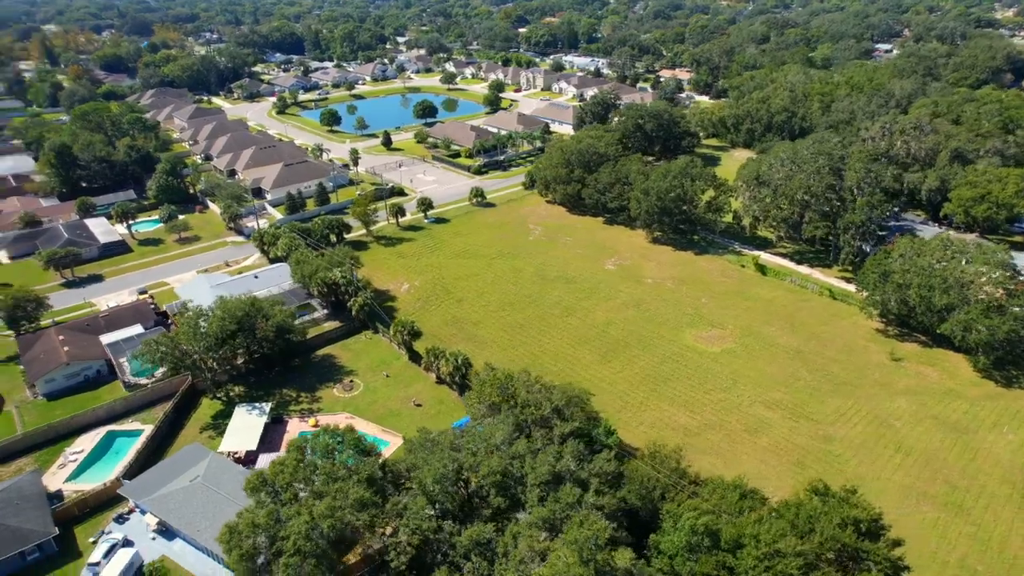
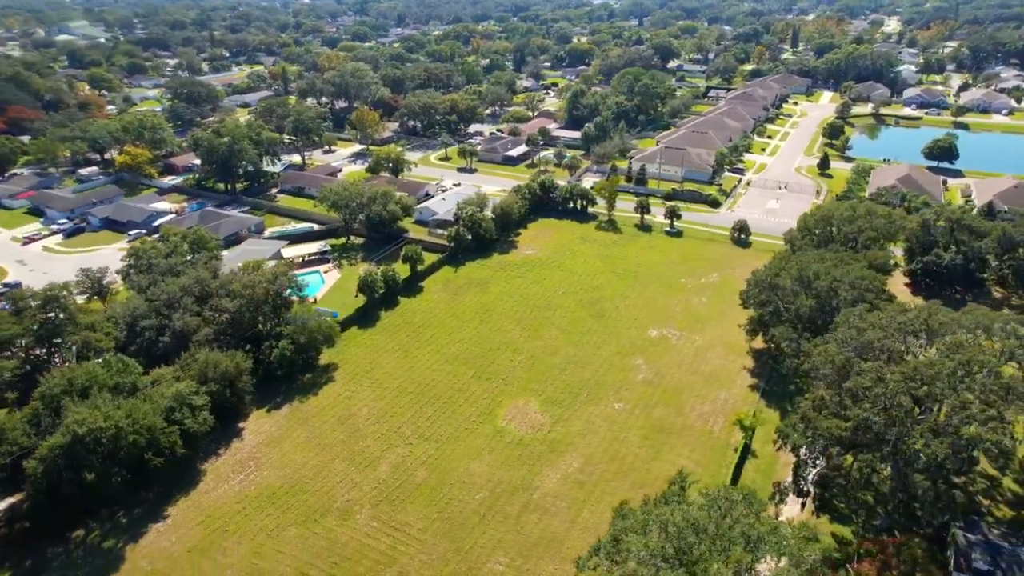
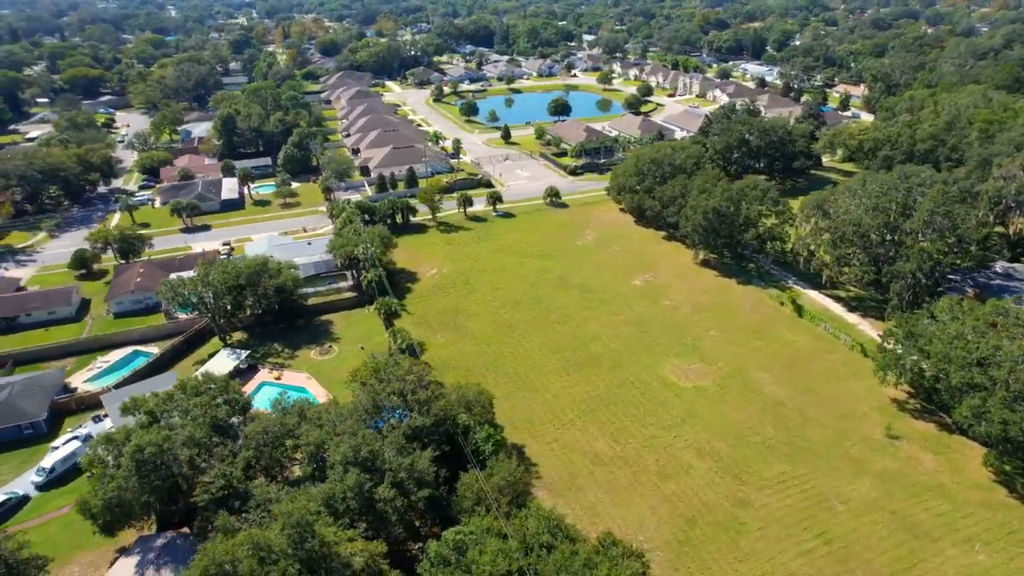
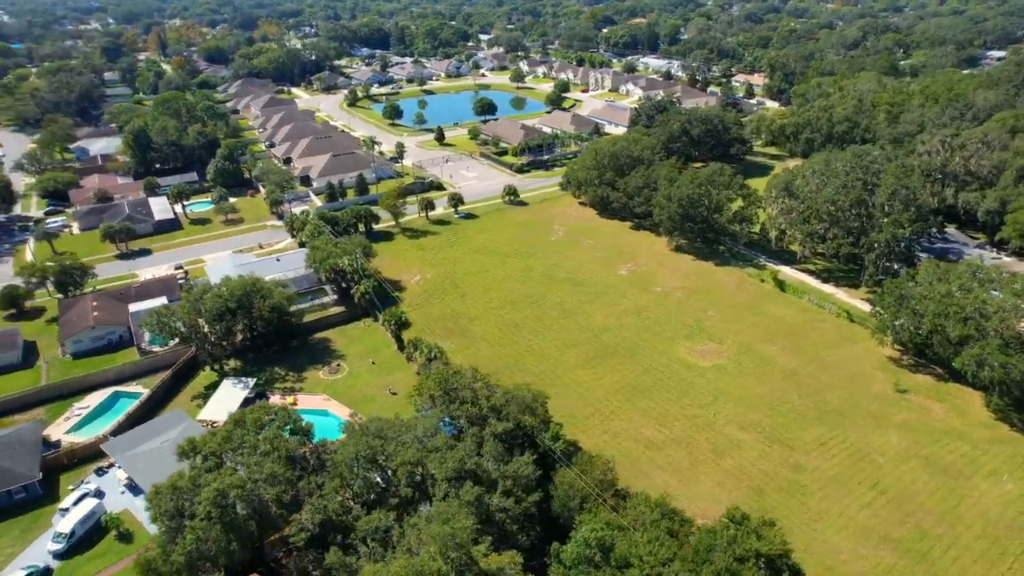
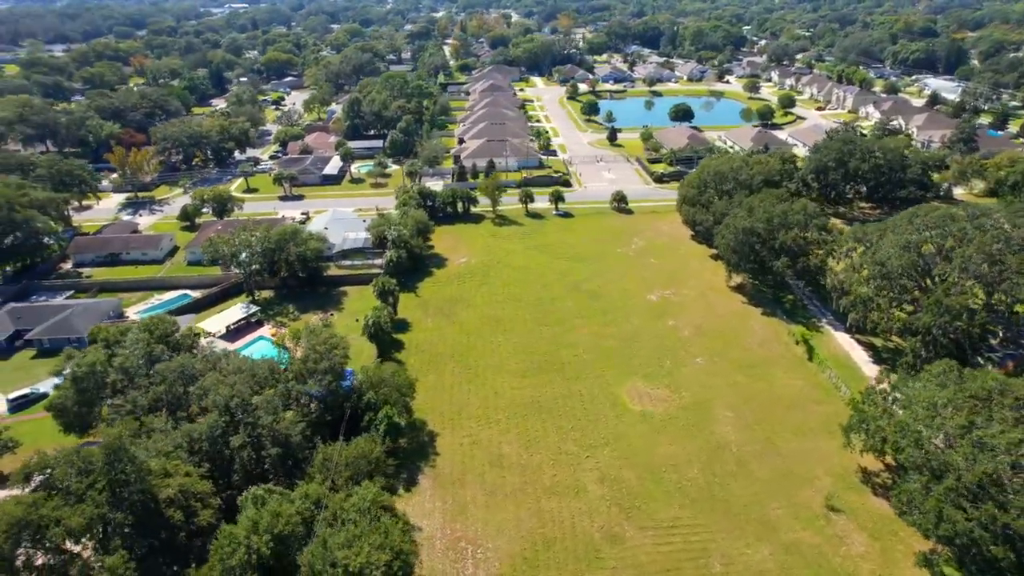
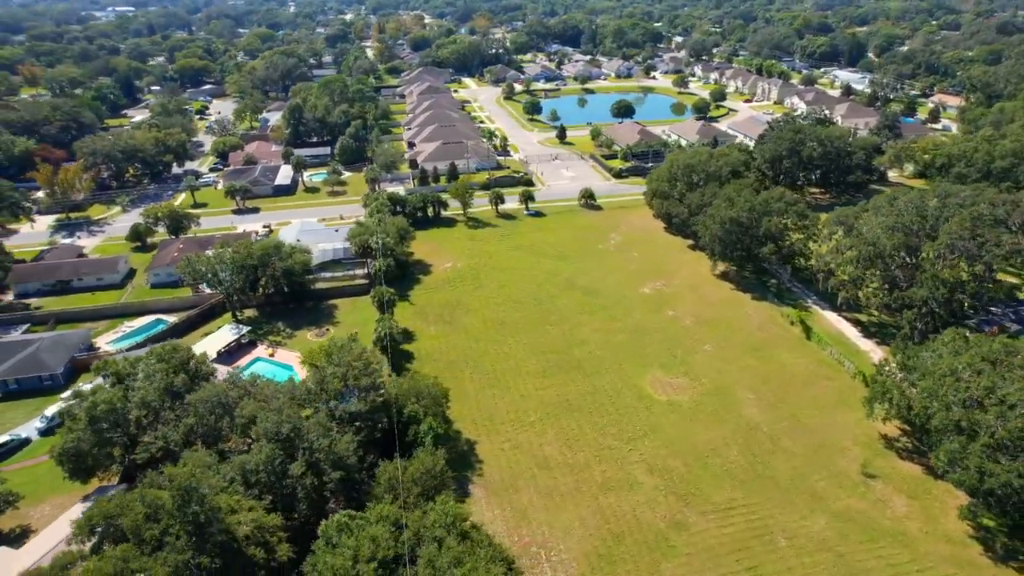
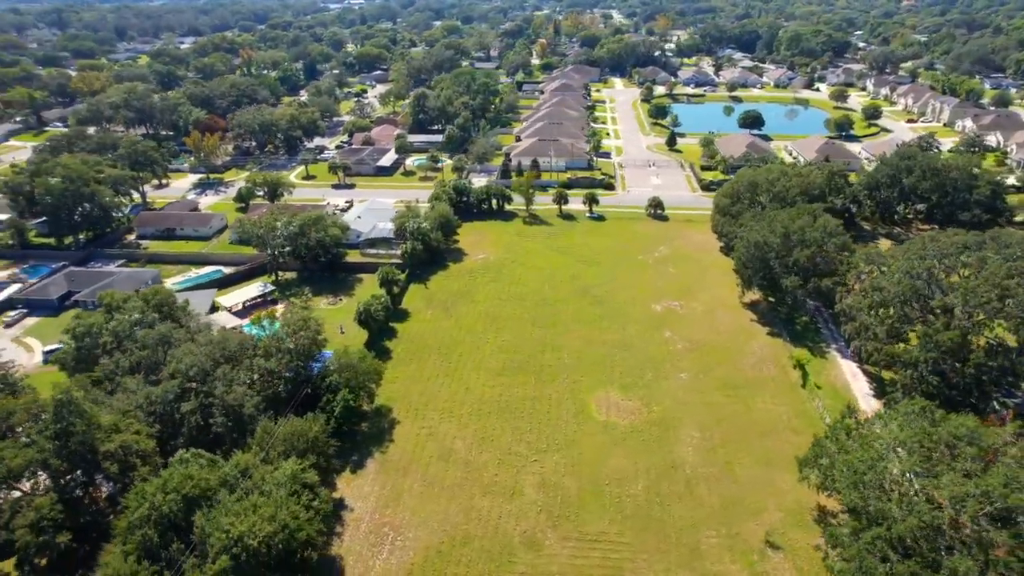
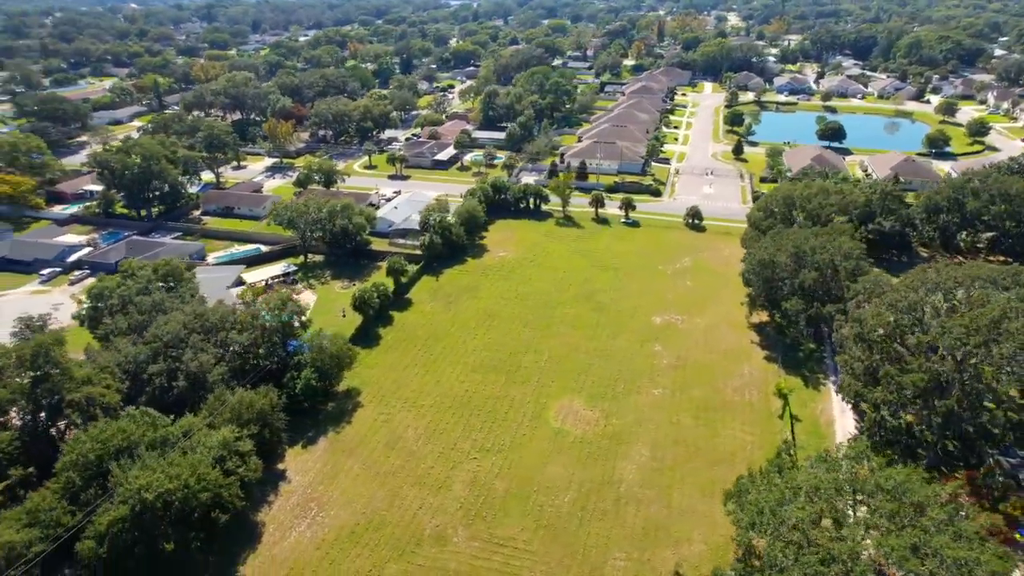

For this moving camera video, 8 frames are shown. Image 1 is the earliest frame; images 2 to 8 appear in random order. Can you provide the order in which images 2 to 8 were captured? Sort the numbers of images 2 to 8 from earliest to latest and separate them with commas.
4, 3, 6, 5, 7, 8, 2
